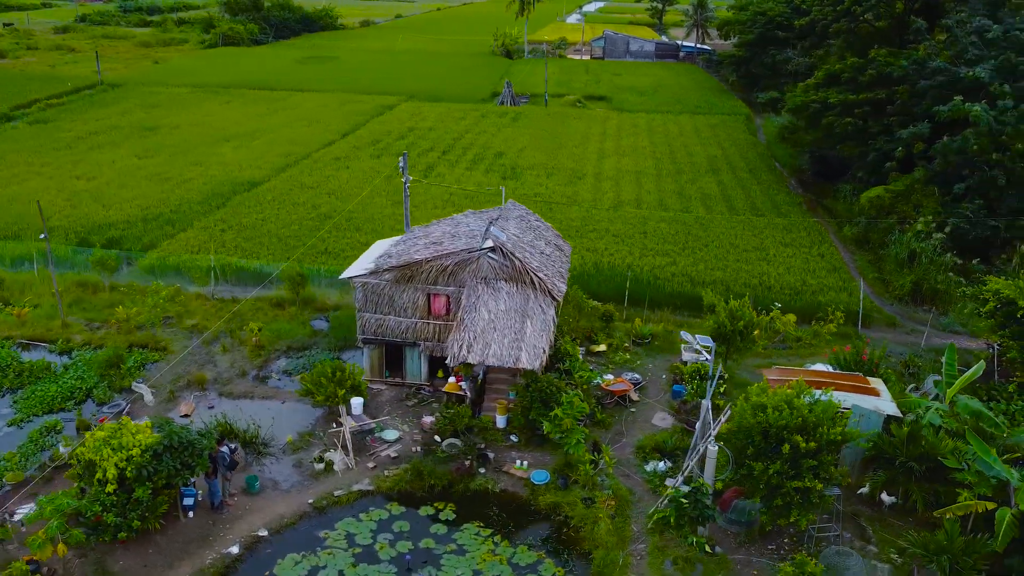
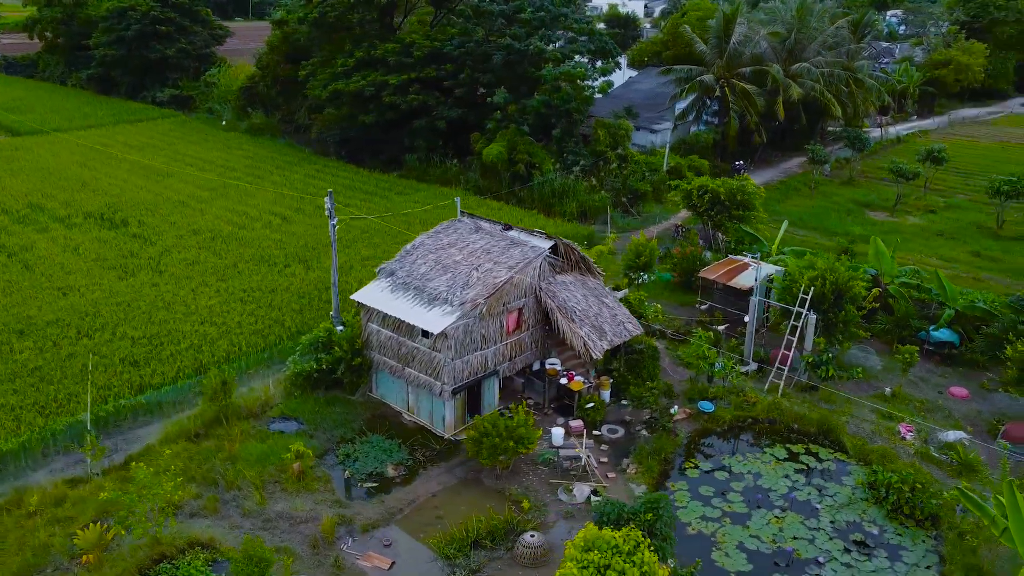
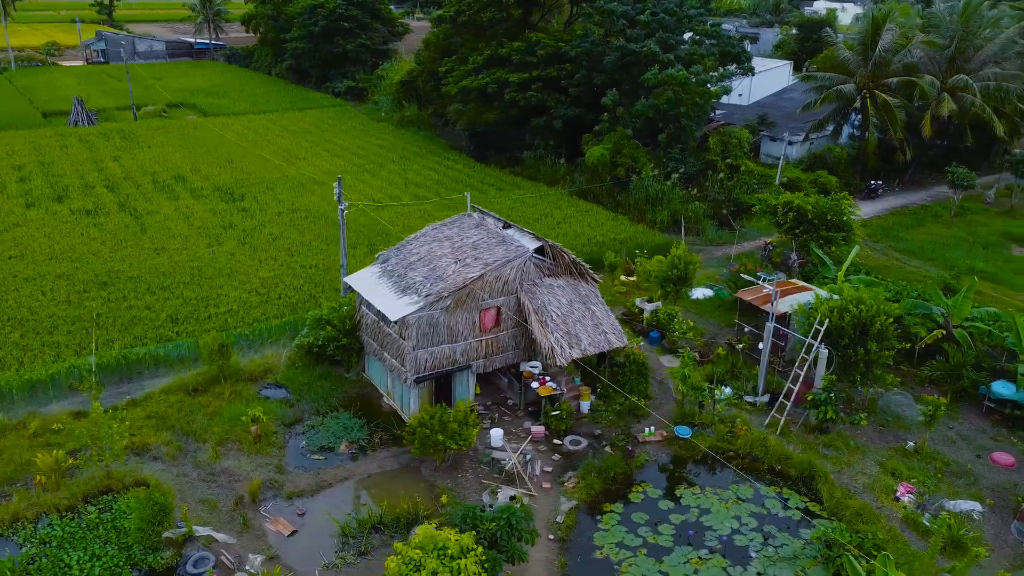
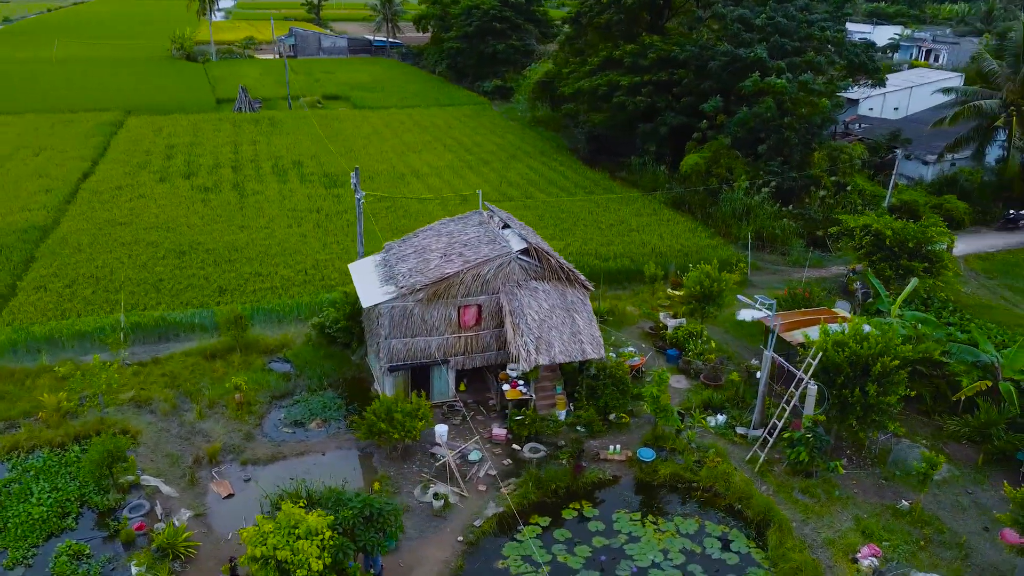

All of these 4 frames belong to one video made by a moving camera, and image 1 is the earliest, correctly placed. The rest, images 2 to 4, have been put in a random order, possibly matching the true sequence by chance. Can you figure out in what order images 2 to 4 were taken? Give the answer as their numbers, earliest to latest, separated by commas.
4, 3, 2
